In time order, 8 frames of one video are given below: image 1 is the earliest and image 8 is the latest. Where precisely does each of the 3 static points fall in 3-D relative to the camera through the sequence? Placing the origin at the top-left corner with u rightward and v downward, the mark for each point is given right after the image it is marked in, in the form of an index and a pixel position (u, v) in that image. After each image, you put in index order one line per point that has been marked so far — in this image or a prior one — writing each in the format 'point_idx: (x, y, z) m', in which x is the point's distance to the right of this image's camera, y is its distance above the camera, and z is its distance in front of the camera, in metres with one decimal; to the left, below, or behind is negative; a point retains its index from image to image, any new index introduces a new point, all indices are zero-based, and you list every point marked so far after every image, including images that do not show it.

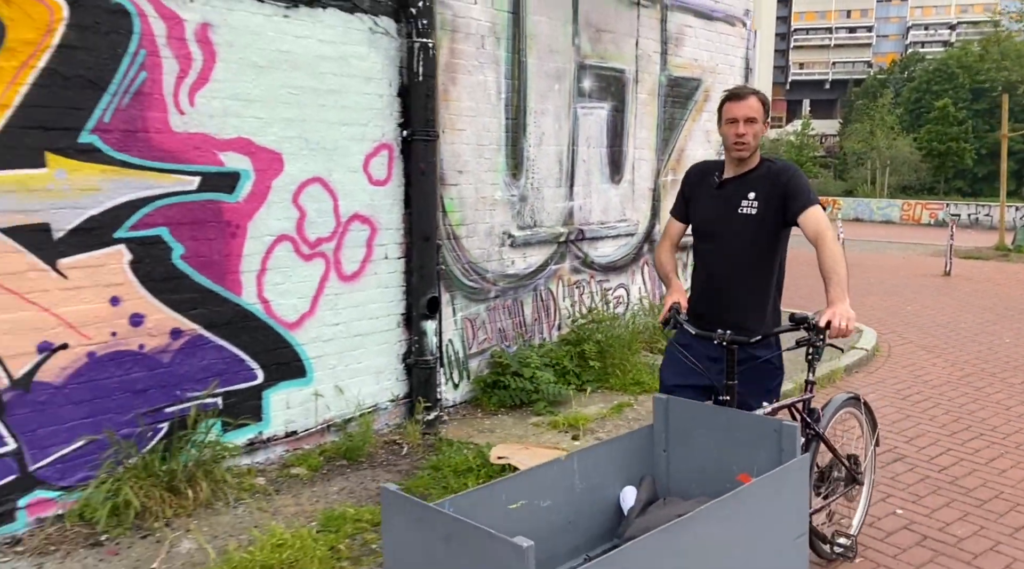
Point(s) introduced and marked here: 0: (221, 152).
0: (-1.6, +0.7, +4.4) m
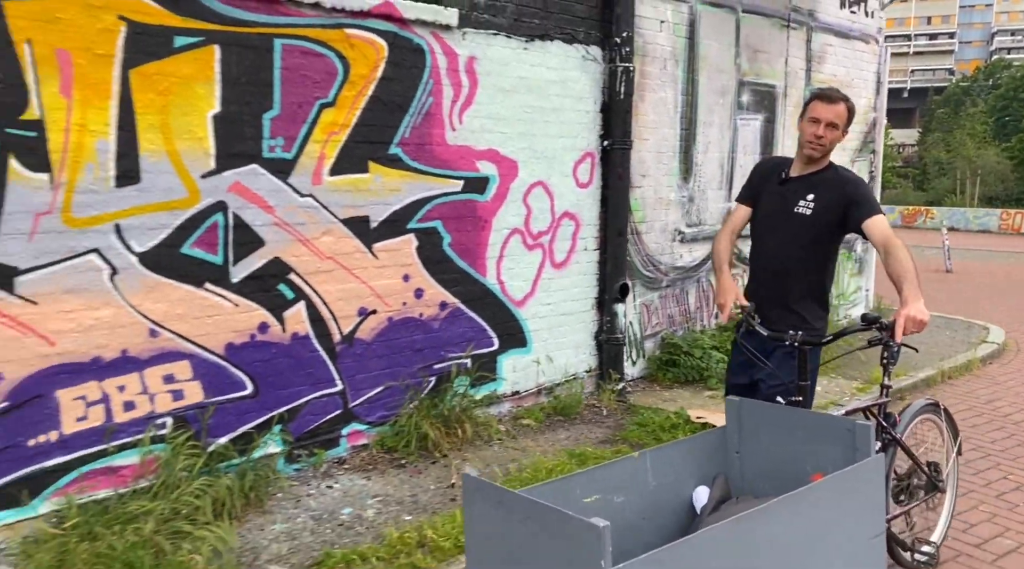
0: (-0.3, +0.8, +5.6) m
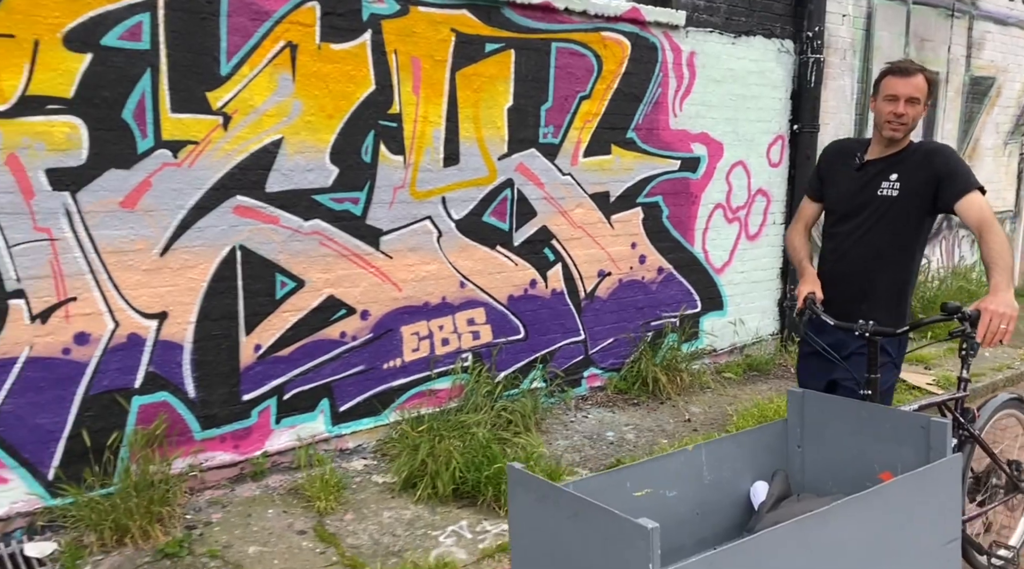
0: (+1.3, +1.0, +6.4) m
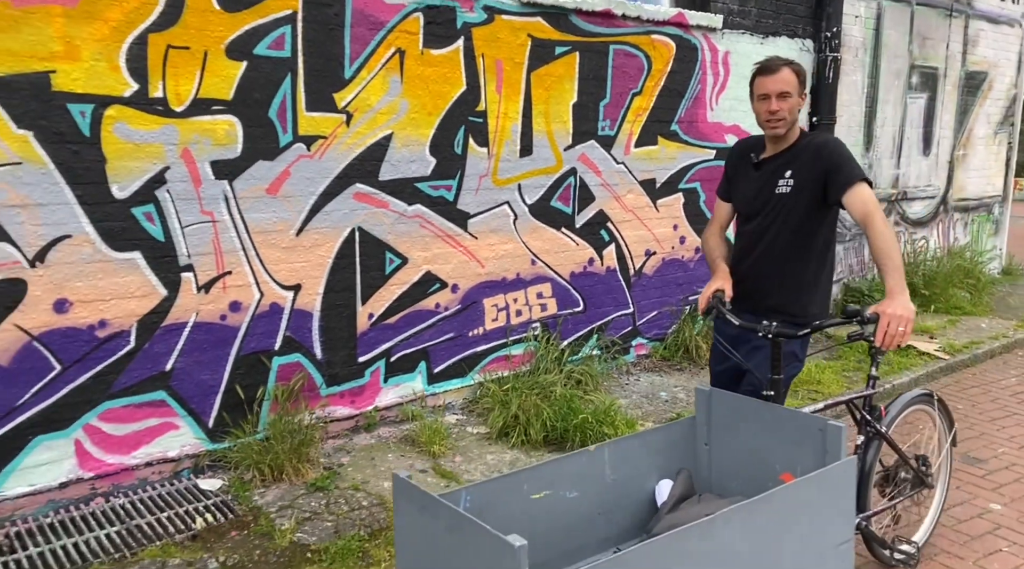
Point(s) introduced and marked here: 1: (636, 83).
0: (+1.7, +1.2, +7.1) m
1: (+0.9, +1.5, +6.3) m
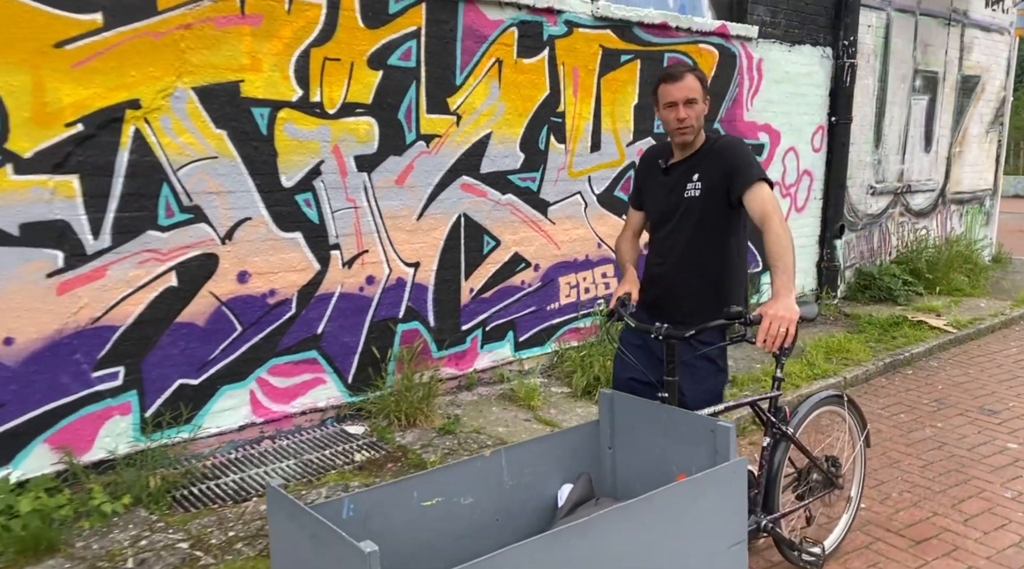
0: (+2.2, +1.4, +7.9) m
1: (+1.4, +1.6, +7.1) m
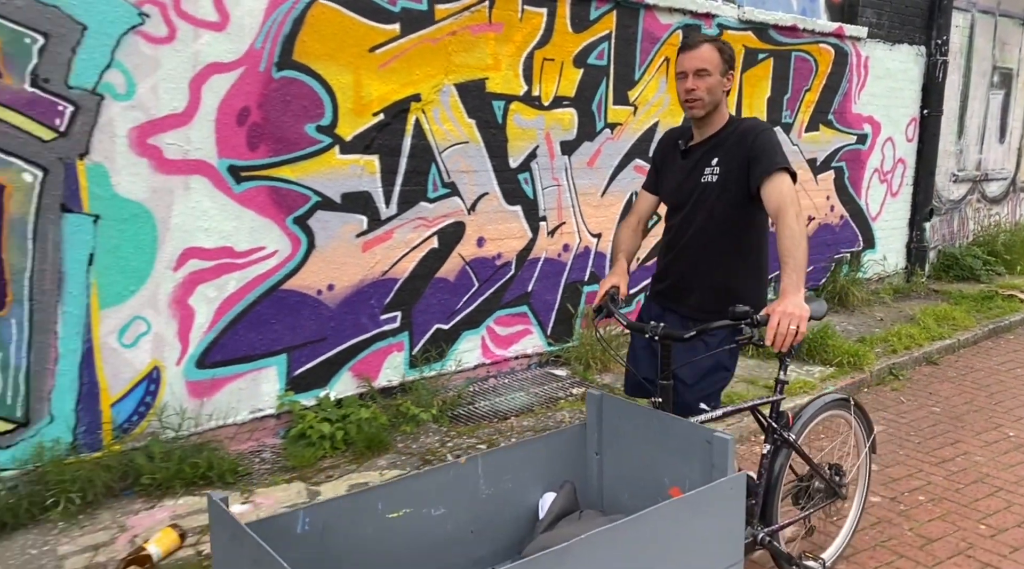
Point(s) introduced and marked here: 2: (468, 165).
0: (+3.5, +1.6, +8.7) m
1: (+2.7, +1.9, +7.9) m
2: (-0.3, +0.7, +5.3) m
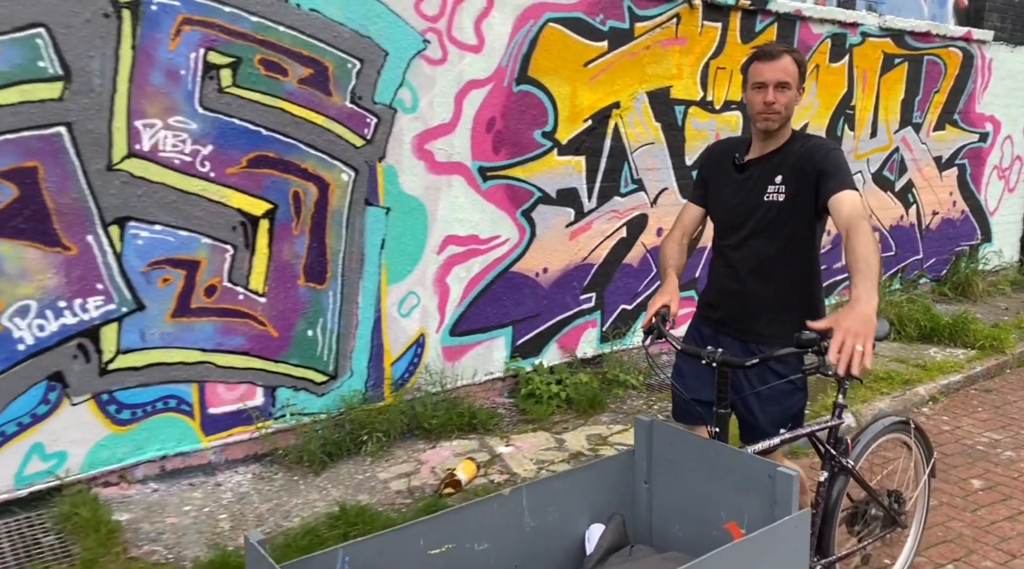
0: (+5.0, +1.7, +9.1) m
1: (+4.1, +1.9, +8.4) m
2: (+1.0, +0.8, +6.0) m
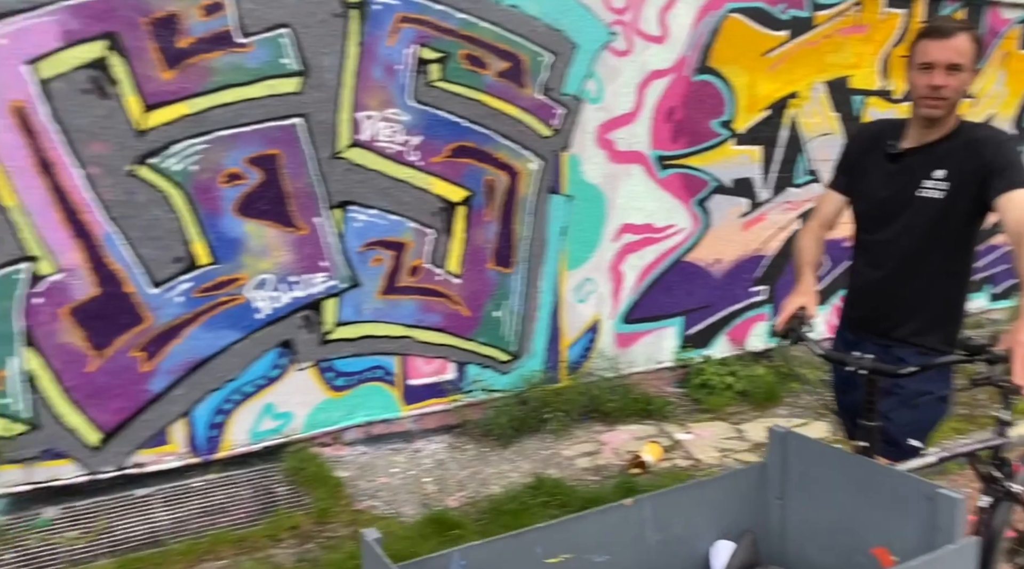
0: (+6.6, +1.7, +8.4) m
1: (+5.6, +1.9, +7.8) m
2: (+2.1, +0.9, +5.9) m
